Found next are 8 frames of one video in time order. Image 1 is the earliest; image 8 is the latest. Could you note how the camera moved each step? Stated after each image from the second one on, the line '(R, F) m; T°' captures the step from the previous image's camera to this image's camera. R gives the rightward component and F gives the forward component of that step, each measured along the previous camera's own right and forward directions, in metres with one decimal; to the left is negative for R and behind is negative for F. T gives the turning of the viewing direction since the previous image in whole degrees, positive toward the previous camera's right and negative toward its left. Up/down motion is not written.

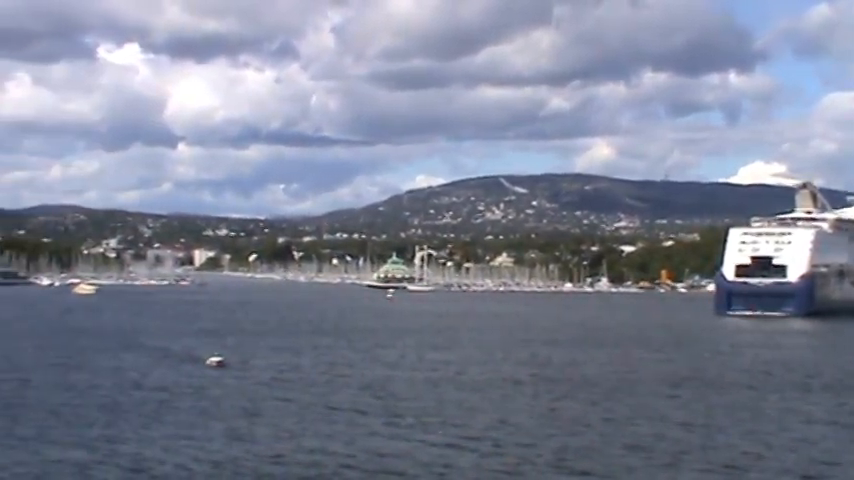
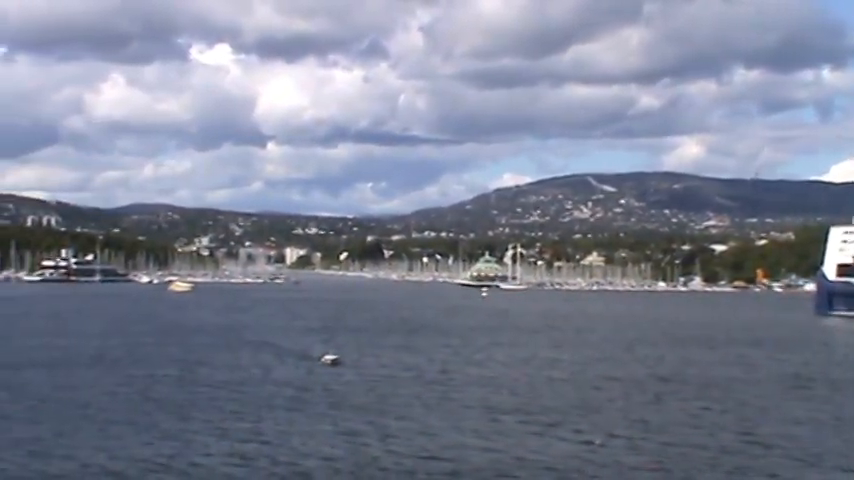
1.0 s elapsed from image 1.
(-1.0, -0.2) m; -3°
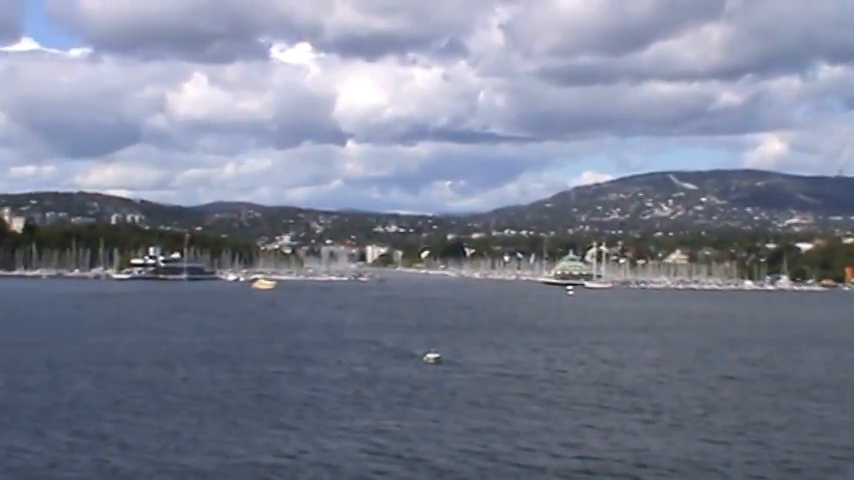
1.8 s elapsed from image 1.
(-0.9, -0.1) m; -3°
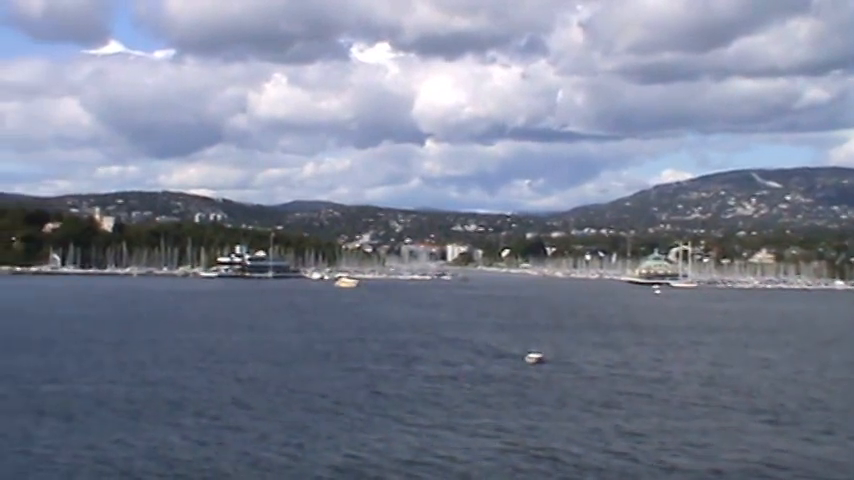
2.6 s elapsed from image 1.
(-0.9, +0.1) m; -3°
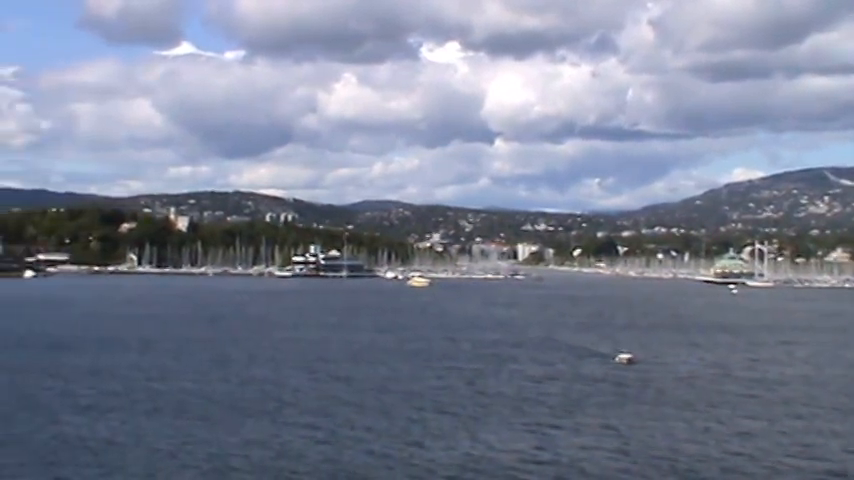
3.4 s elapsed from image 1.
(-0.8, -0.2) m; -3°
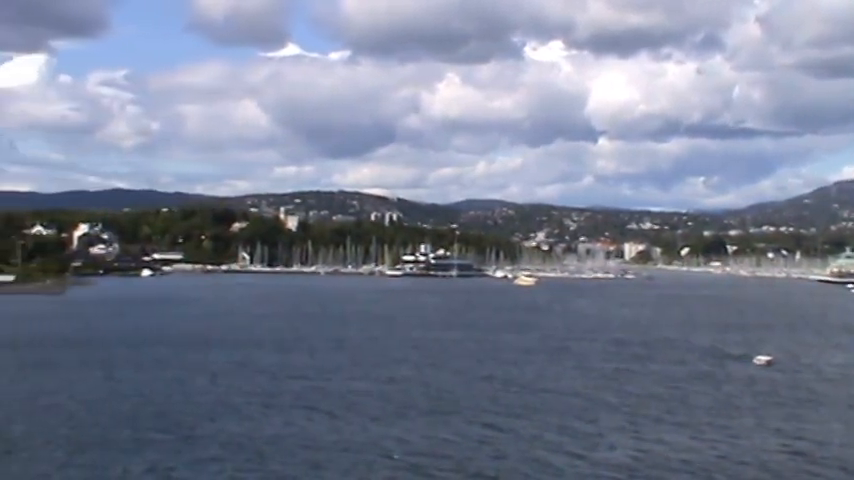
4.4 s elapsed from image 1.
(-1.2, -0.3) m; -4°
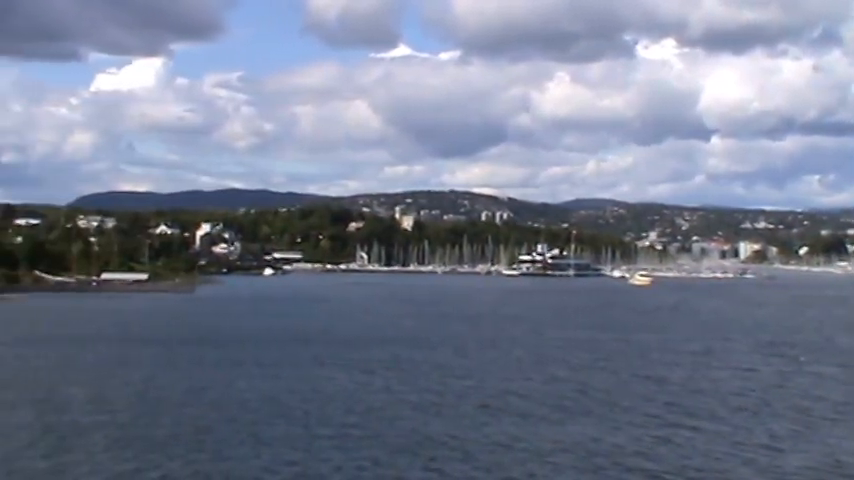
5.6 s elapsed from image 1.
(-1.3, -0.4) m; -4°
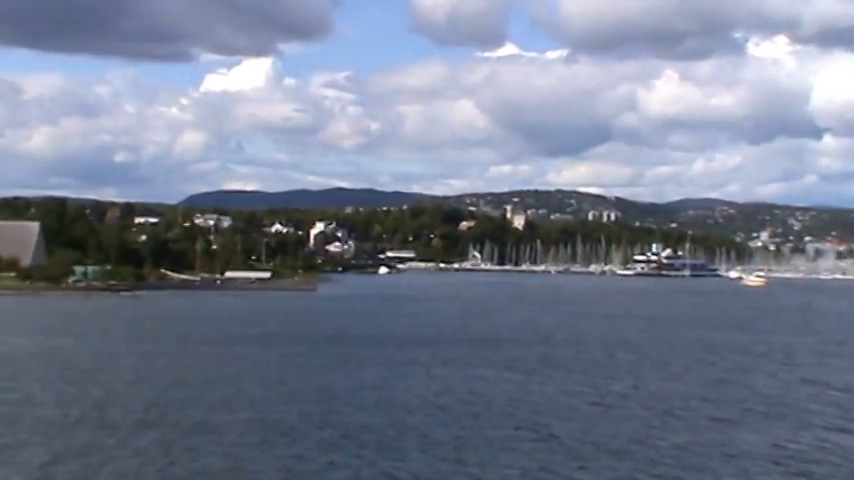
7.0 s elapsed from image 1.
(-1.5, +0.1) m; -4°
